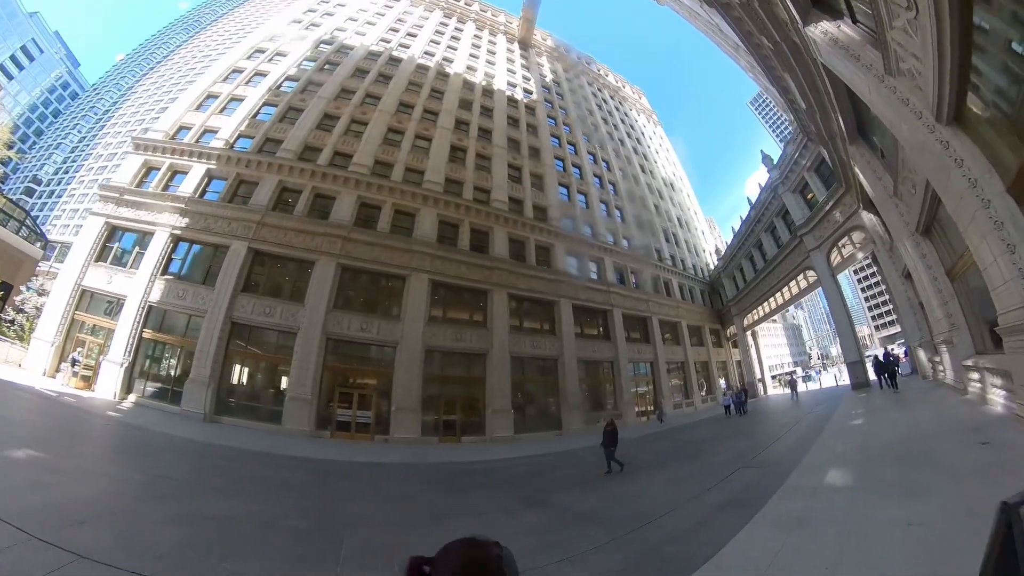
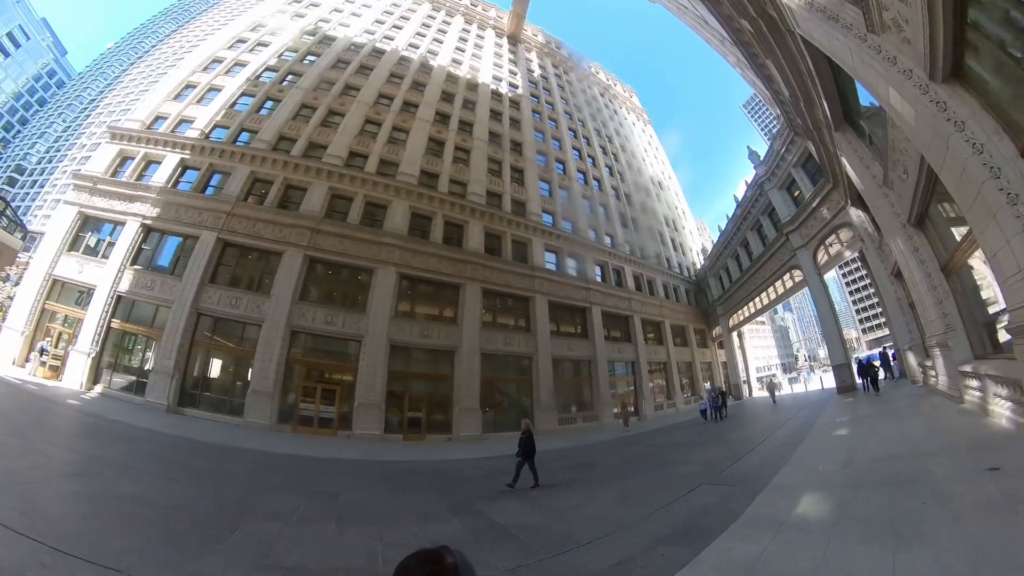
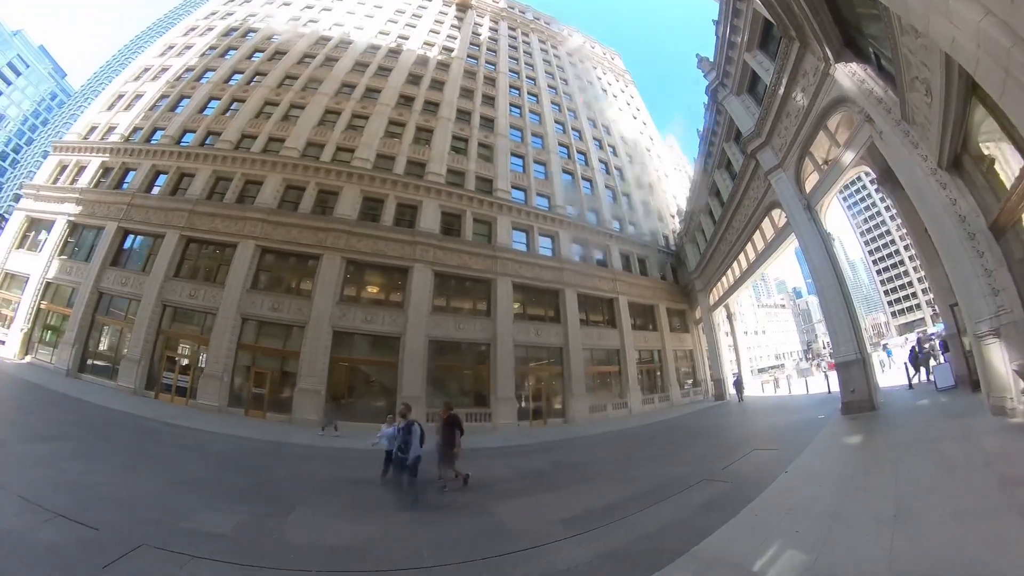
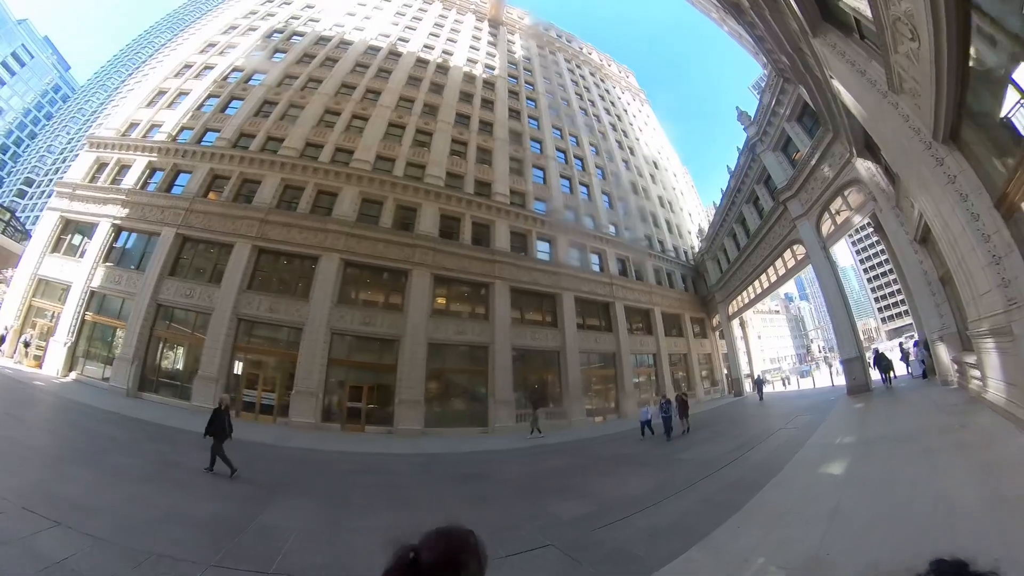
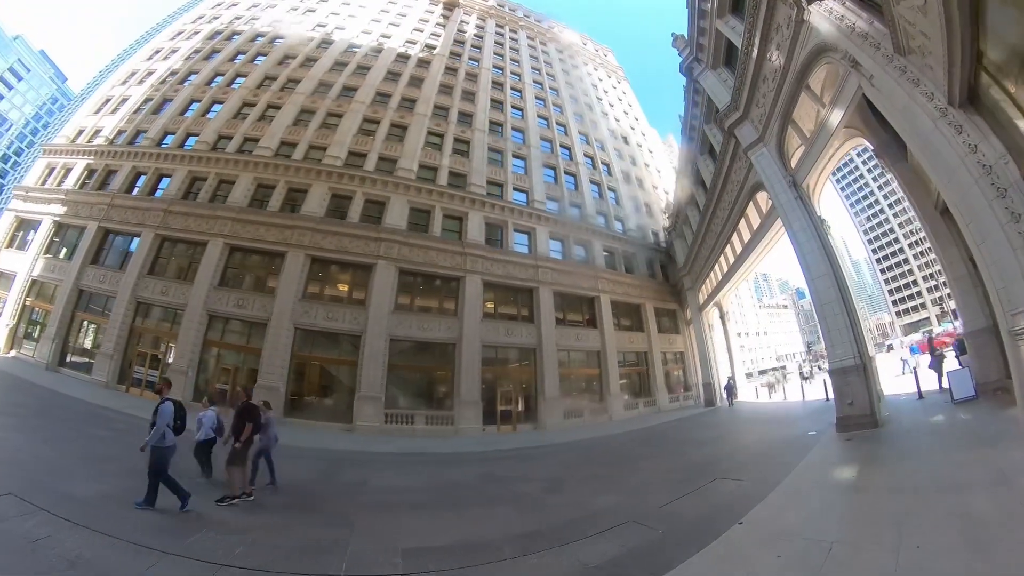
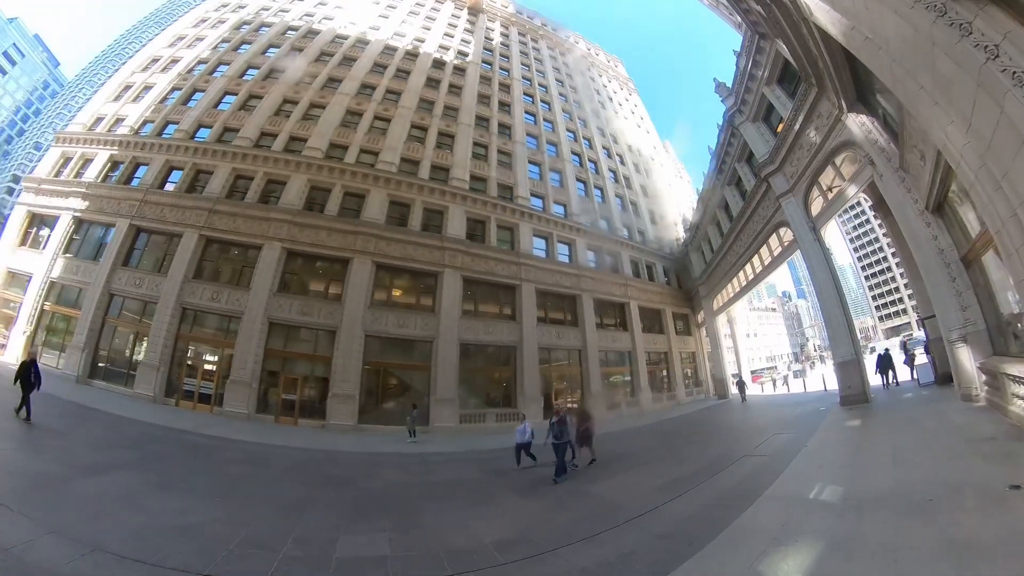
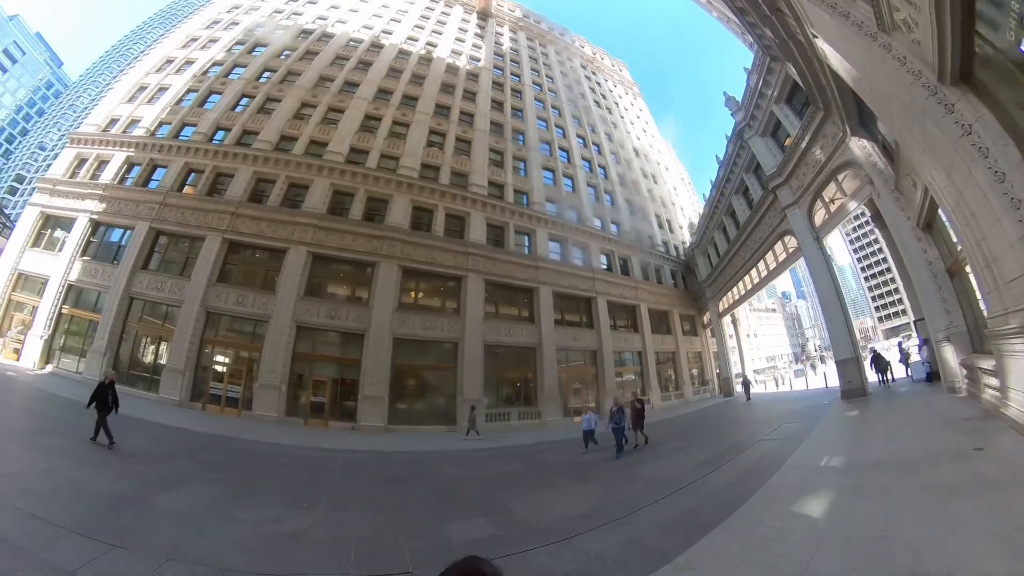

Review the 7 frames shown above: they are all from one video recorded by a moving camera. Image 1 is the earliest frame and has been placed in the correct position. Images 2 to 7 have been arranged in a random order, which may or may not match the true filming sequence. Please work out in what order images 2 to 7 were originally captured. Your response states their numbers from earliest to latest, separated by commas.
2, 4, 7, 6, 3, 5
